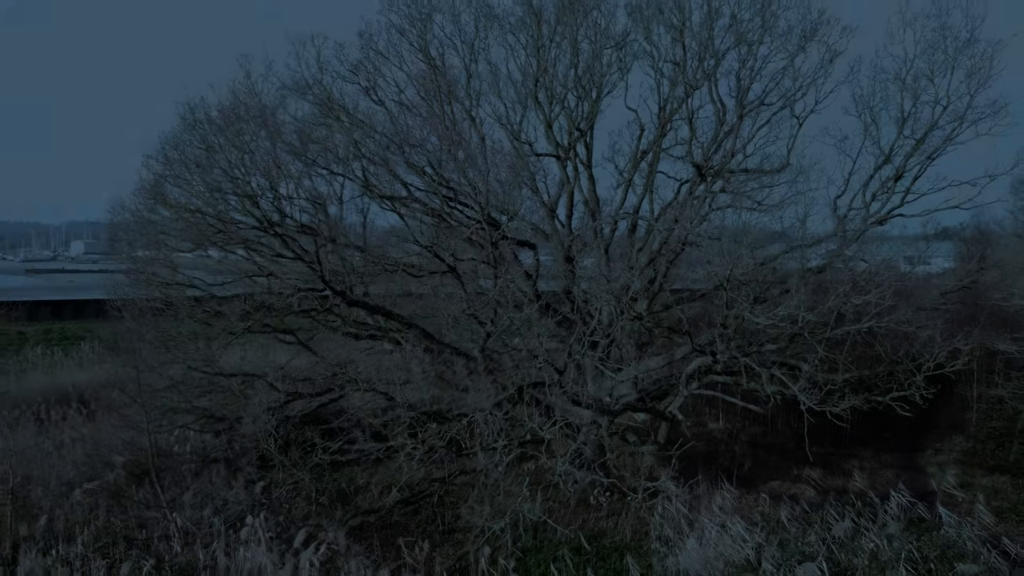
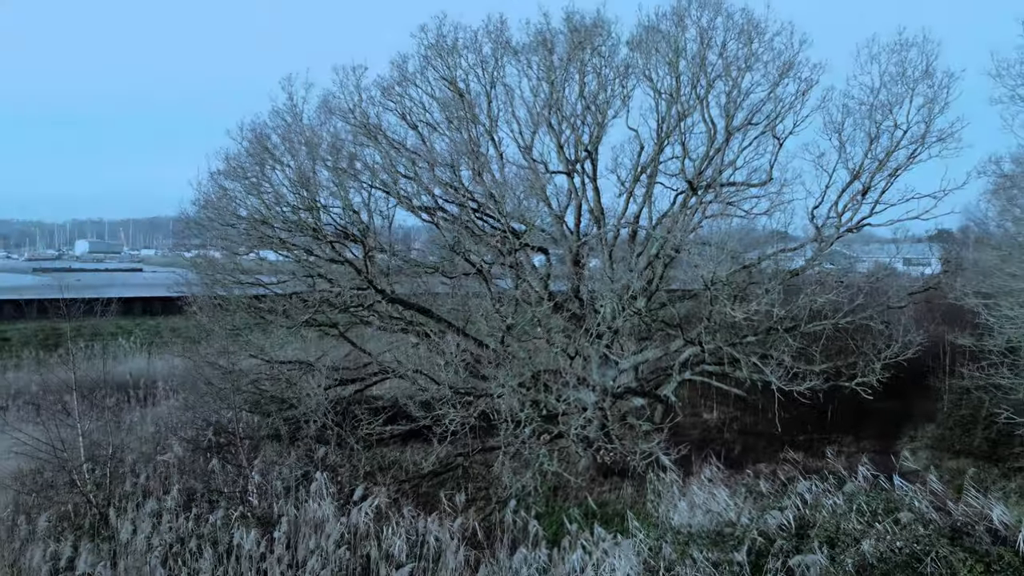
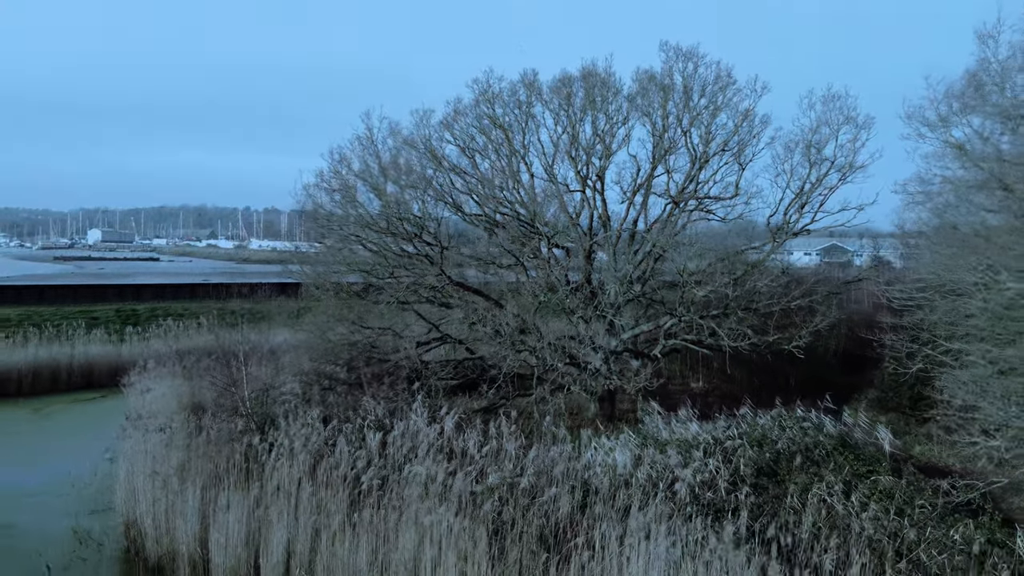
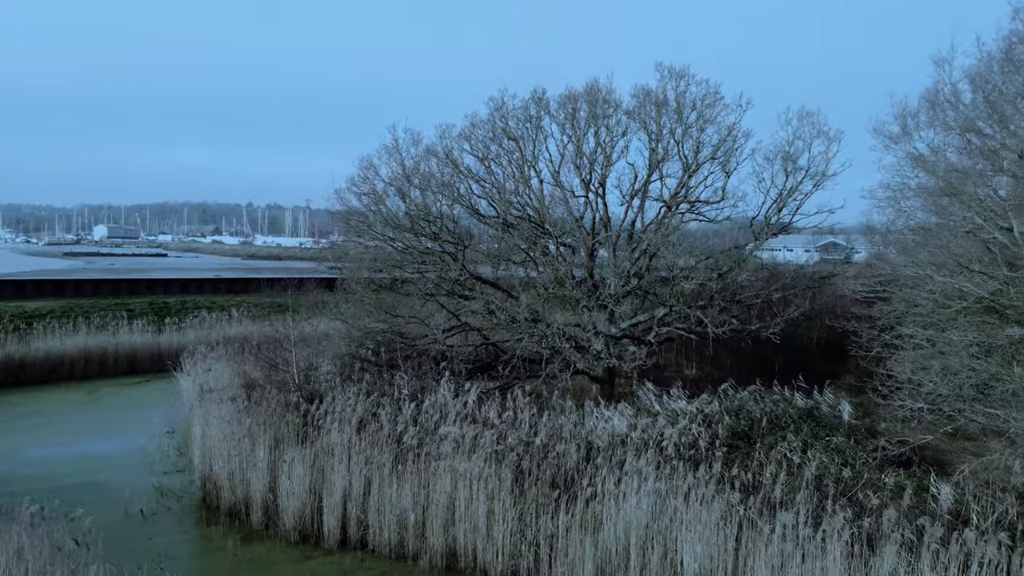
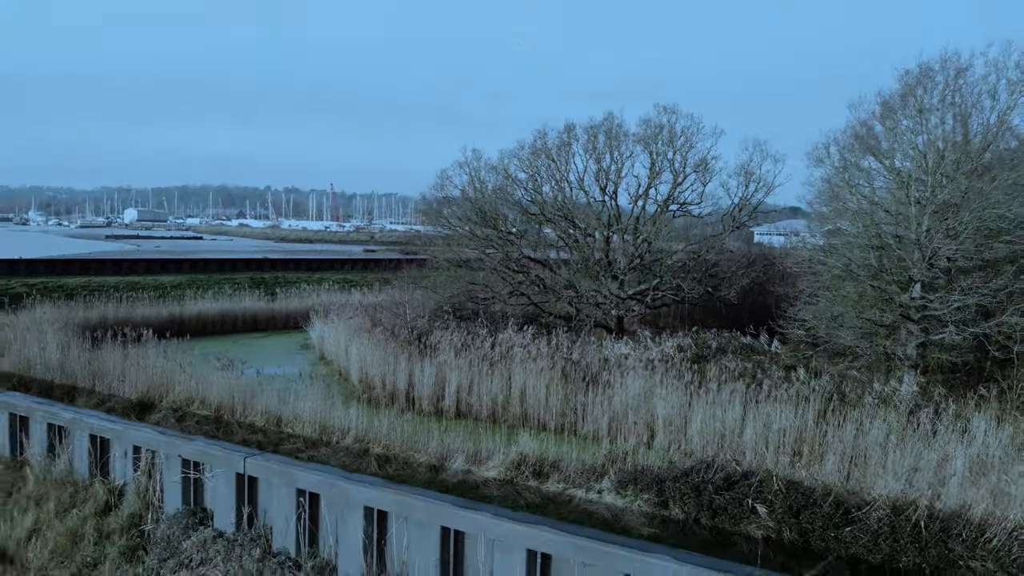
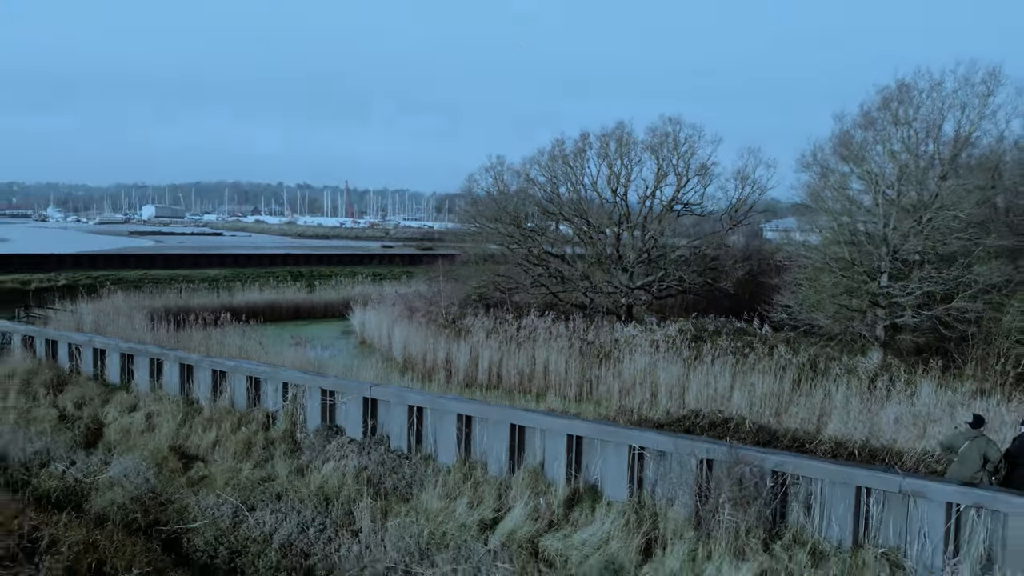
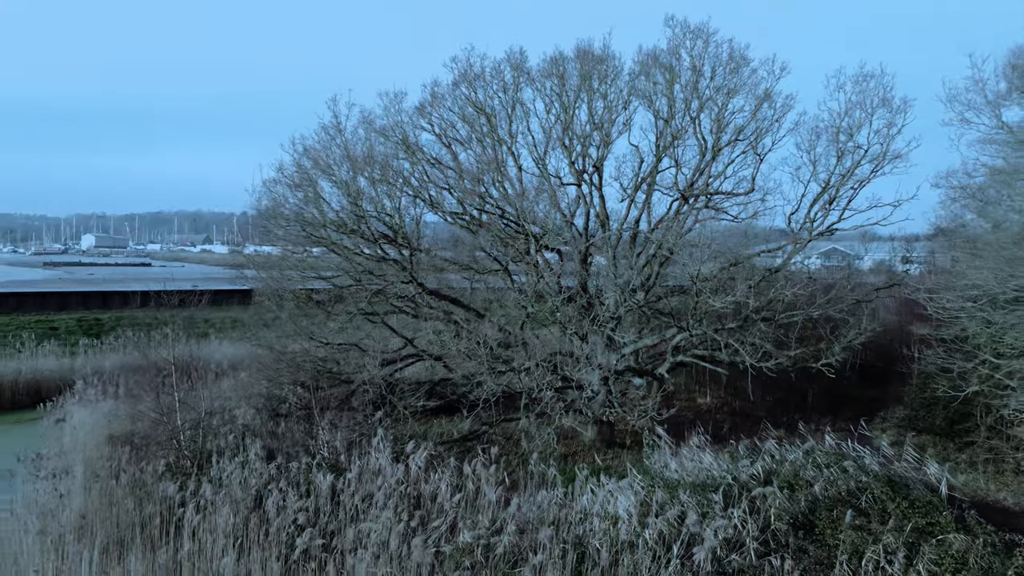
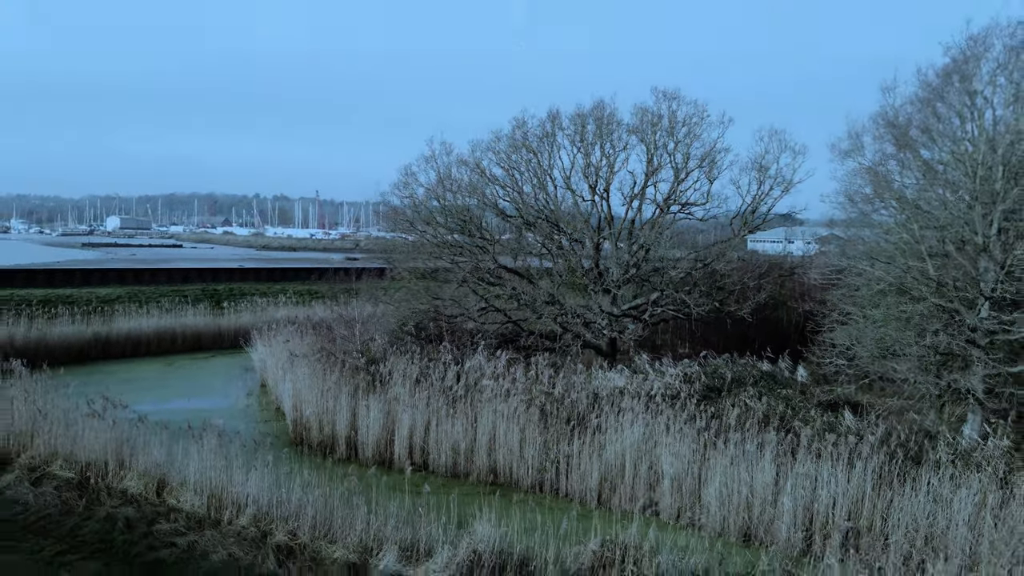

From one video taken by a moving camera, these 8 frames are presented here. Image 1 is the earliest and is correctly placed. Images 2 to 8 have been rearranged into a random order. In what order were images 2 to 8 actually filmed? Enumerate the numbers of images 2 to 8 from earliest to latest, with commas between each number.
2, 7, 3, 4, 8, 5, 6
